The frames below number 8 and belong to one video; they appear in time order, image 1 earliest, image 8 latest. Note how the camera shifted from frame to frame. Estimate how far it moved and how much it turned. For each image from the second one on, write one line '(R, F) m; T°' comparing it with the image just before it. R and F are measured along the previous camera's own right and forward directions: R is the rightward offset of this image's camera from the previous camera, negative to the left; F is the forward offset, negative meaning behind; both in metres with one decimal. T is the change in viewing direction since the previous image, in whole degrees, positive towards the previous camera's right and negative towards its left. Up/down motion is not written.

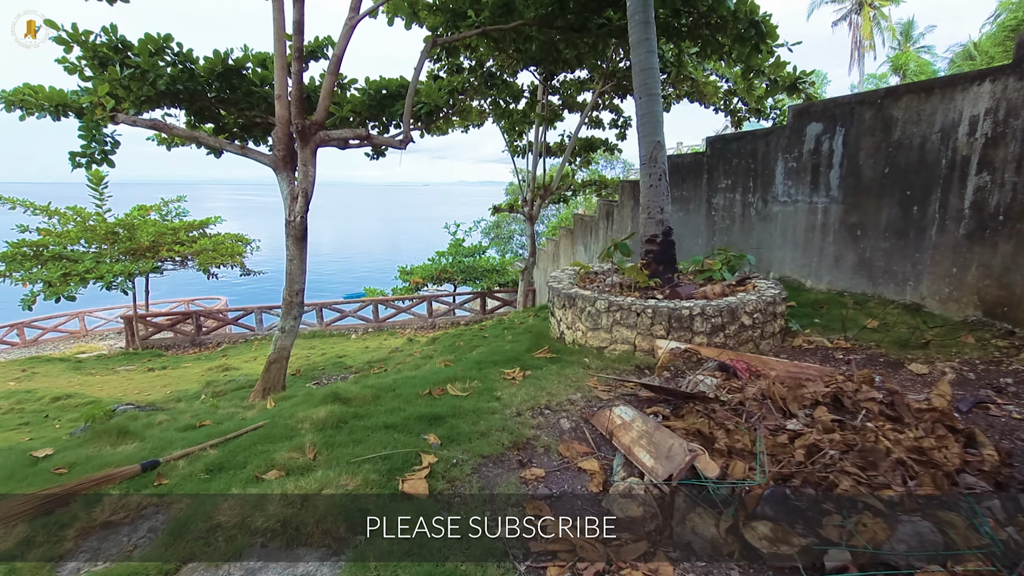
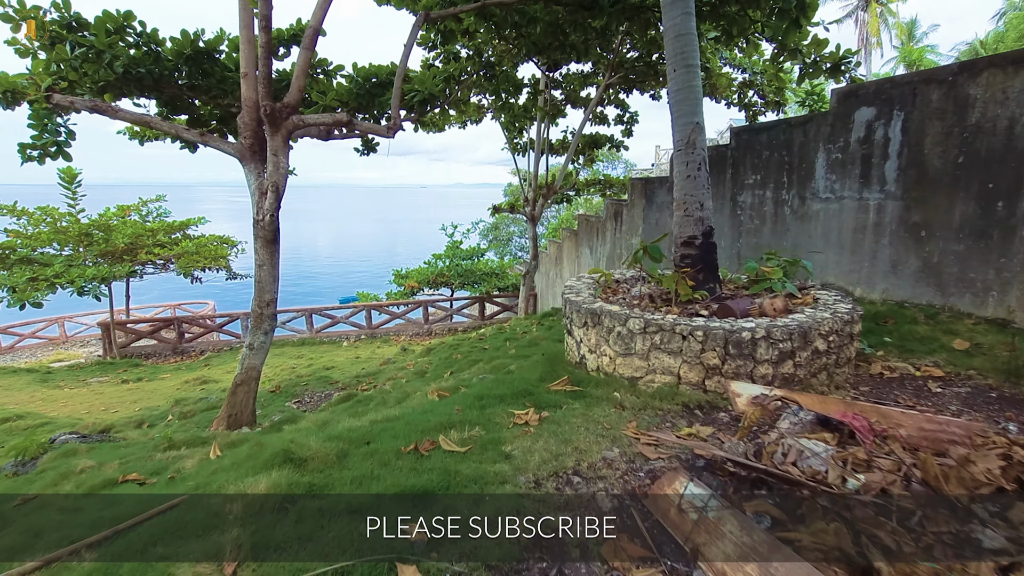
(-0.1, +0.6) m; 0°
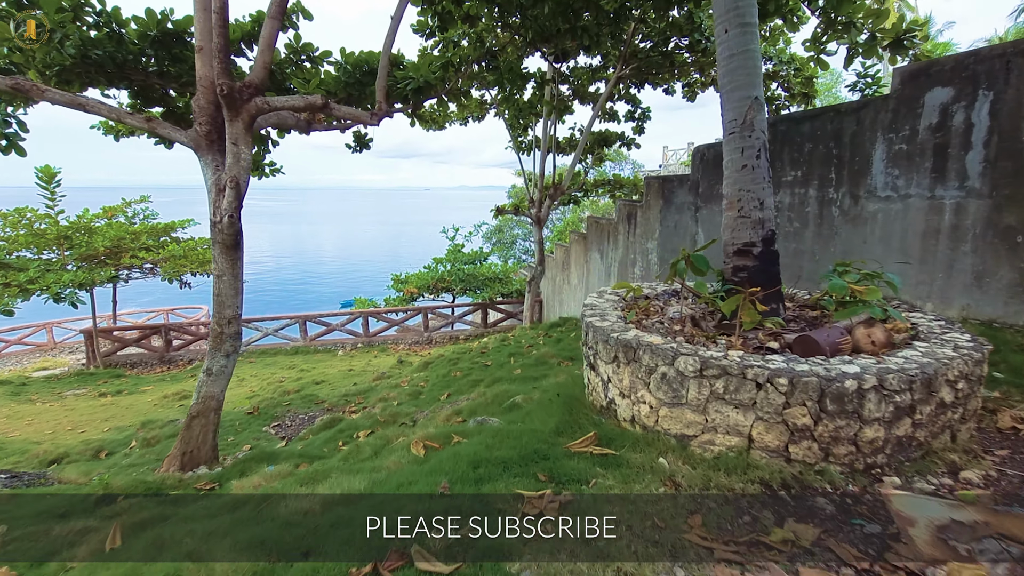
(0.0, +0.6) m; 0°
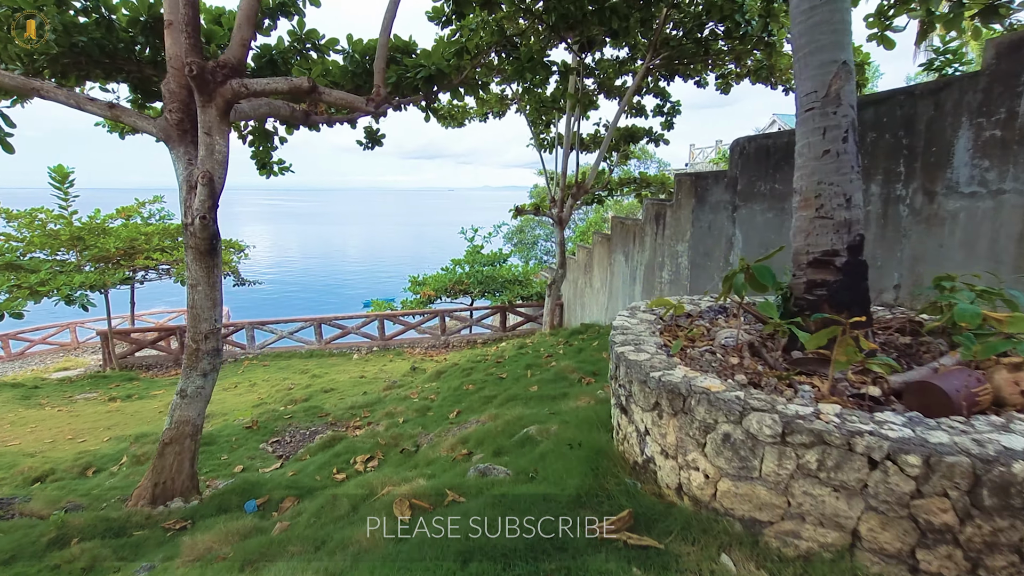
(0.0, +0.5) m; -3°
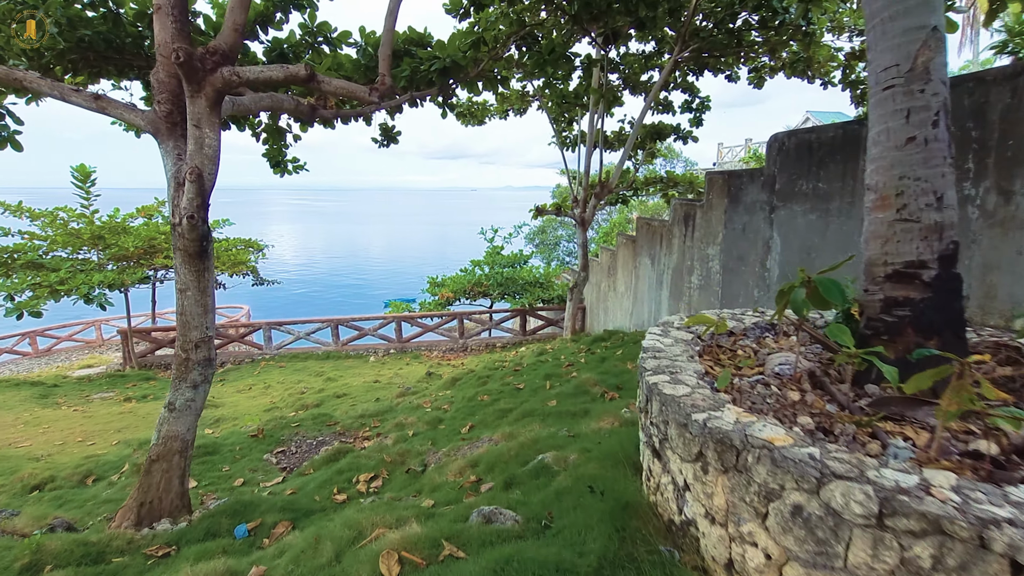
(0.0, +0.3) m; -2°
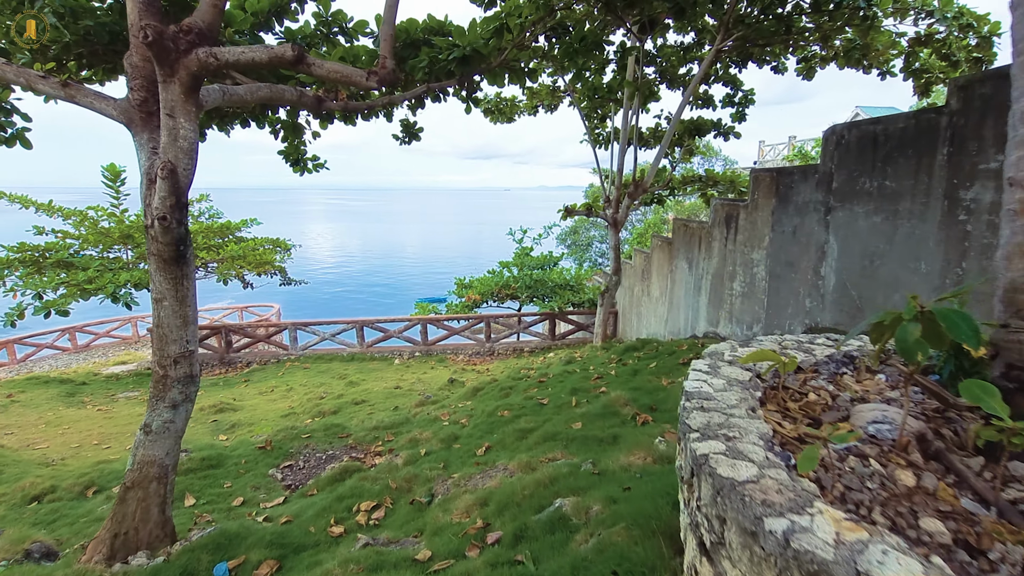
(+0.1, +0.4) m; -3°
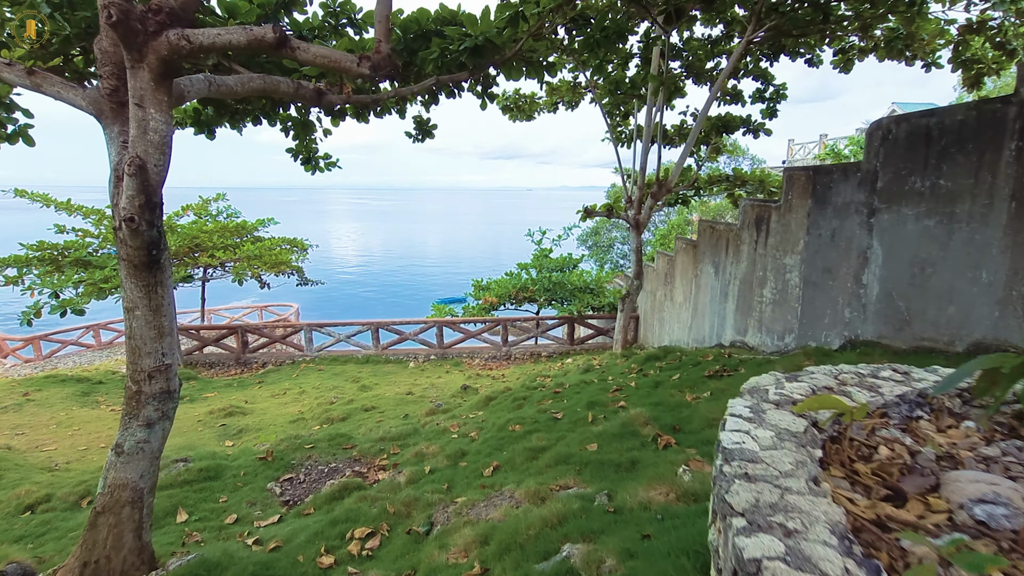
(+0.1, +0.3) m; -2°
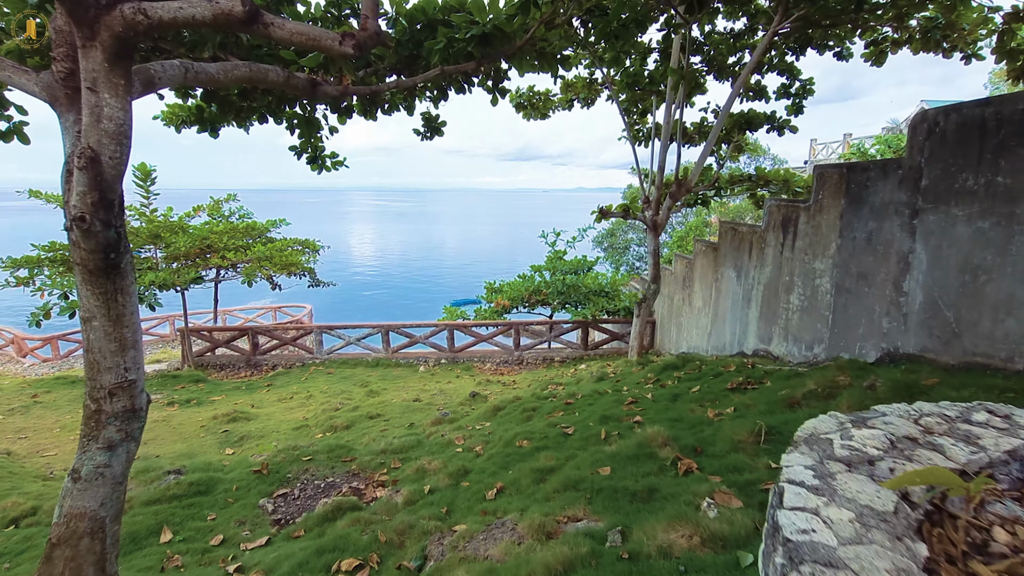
(+0.1, +0.3) m; -2°
